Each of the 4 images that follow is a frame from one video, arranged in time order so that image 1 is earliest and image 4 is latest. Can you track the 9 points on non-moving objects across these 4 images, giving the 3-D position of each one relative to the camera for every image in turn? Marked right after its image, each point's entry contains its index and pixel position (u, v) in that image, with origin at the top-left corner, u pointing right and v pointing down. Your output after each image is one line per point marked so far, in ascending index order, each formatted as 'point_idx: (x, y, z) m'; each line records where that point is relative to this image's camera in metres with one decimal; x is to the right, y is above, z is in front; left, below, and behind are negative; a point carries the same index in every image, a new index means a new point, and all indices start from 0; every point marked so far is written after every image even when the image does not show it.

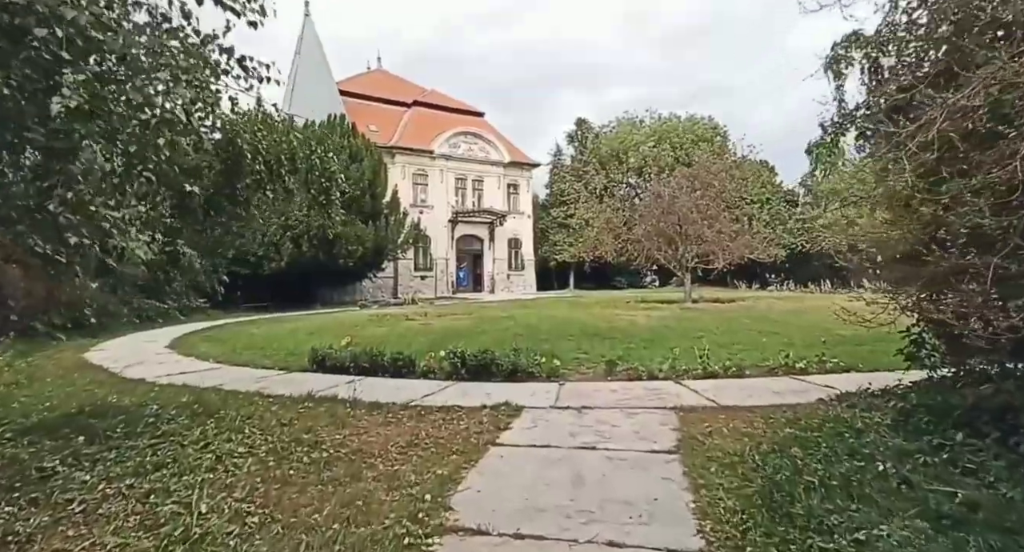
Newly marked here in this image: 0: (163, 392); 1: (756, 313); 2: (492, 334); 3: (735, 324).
0: (-3.3, -1.1, +5.3) m
1: (+5.7, -0.9, +13.1) m
2: (-0.4, -1.1, +10.6) m
3: (+4.3, -0.9, +10.8) m
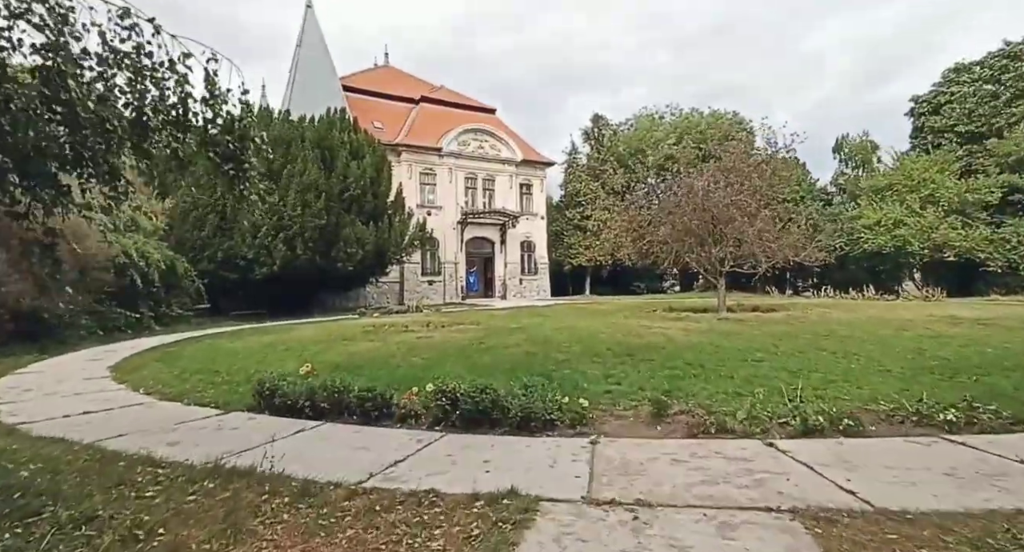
0: (-3.2, -1.2, +3.6) m
1: (+6.0, -1.0, +11.1) m
2: (-0.2, -1.2, +8.9) m
3: (+4.5, -1.0, +8.9) m
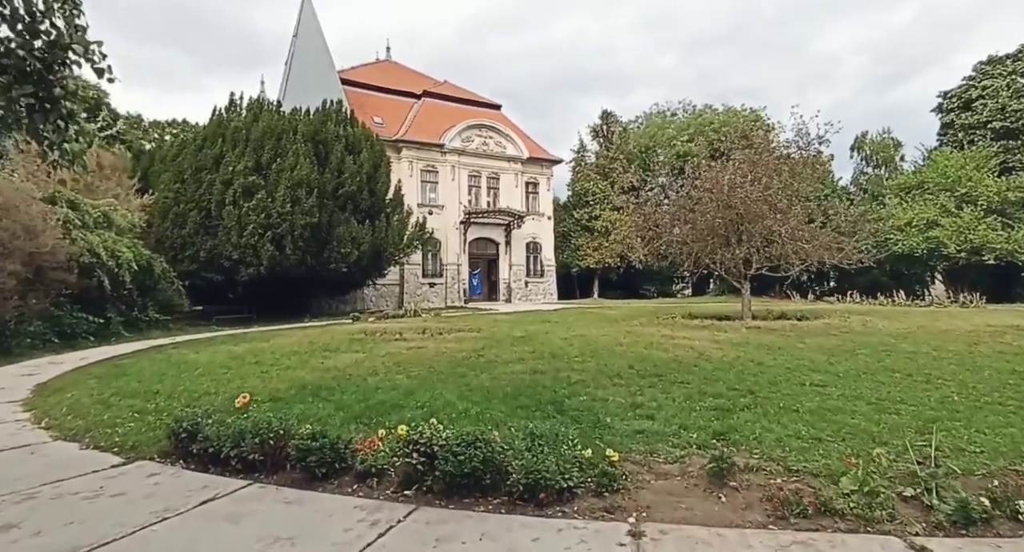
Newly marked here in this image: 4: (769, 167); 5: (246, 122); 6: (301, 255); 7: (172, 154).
0: (-3.2, -1.2, +2.3) m
1: (+6.0, -1.1, +9.7) m
2: (-0.1, -1.2, +7.5) m
3: (+4.5, -1.1, +7.5) m
4: (+6.7, +2.9, +14.8) m
5: (-8.8, +5.1, +18.6) m
6: (-6.6, +0.7, +17.5) m
7: (-11.2, +4.0, +18.4) m
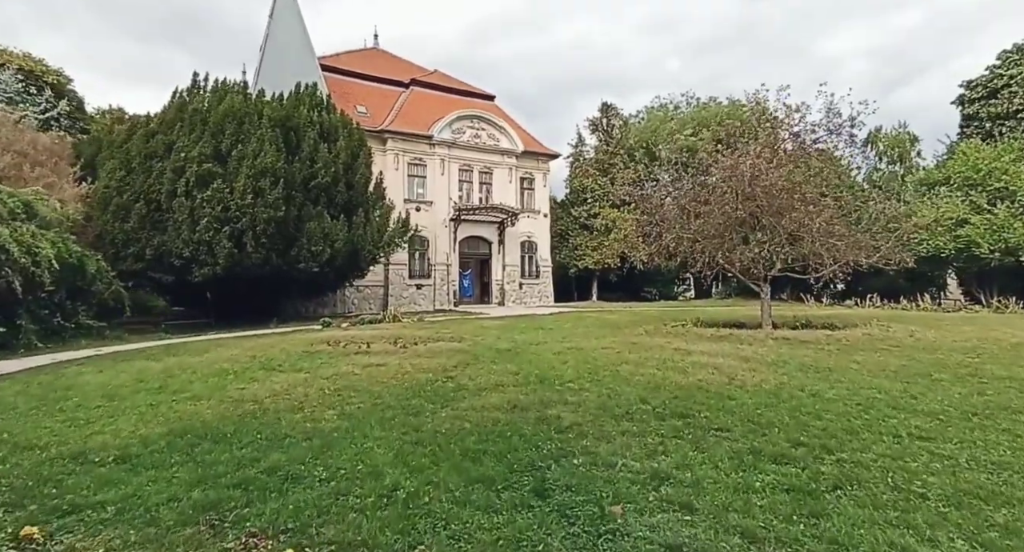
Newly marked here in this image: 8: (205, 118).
0: (-3.5, -1.2, +0.4) m
1: (+5.8, -1.1, +7.8) m
2: (-0.4, -1.3, +5.6) m
3: (+4.3, -1.1, +5.6) m
4: (+6.4, +2.8, +13.0) m
5: (-9.1, +5.1, +16.6) m
6: (-6.9, +0.7, +15.6) m
7: (-11.5, +4.0, +16.5) m
8: (-9.0, +4.6, +16.3) m
